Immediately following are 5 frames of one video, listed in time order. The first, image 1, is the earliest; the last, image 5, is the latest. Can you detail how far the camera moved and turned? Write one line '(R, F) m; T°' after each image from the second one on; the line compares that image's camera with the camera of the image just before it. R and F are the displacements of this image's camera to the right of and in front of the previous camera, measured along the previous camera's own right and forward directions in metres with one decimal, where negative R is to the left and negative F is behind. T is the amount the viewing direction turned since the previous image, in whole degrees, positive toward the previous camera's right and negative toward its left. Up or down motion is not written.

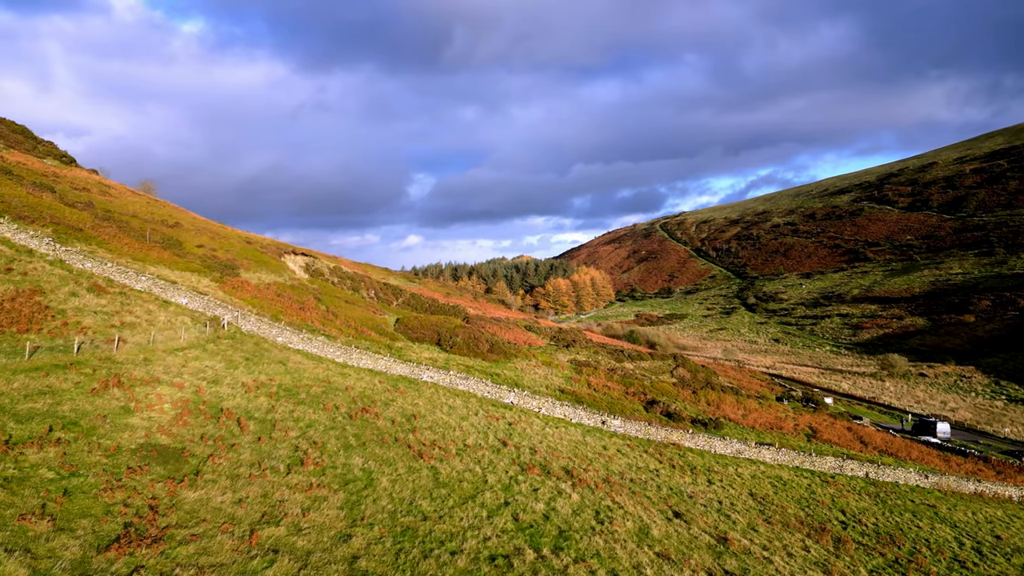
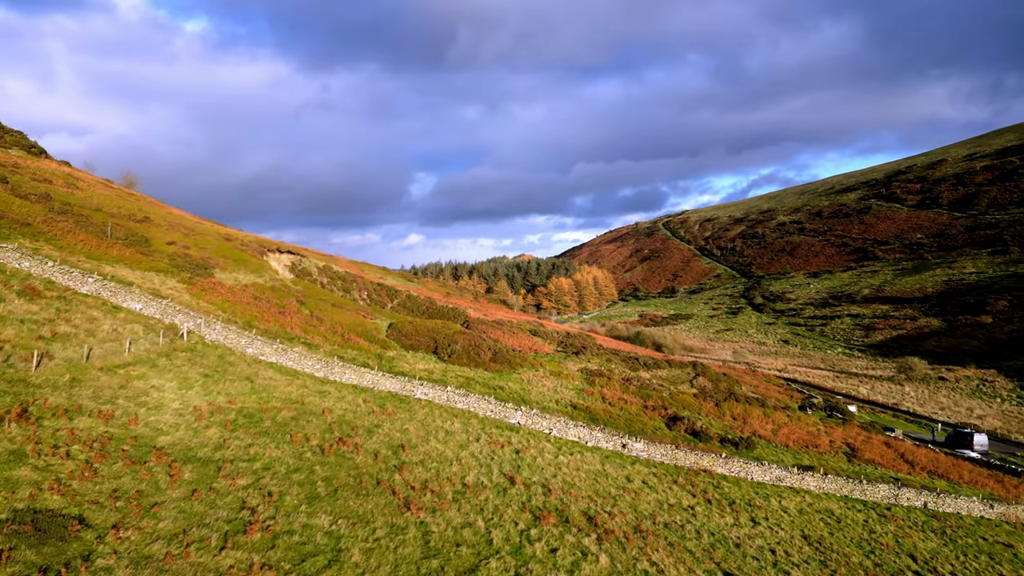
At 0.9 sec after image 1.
(-0.4, +4.1) m; 0°
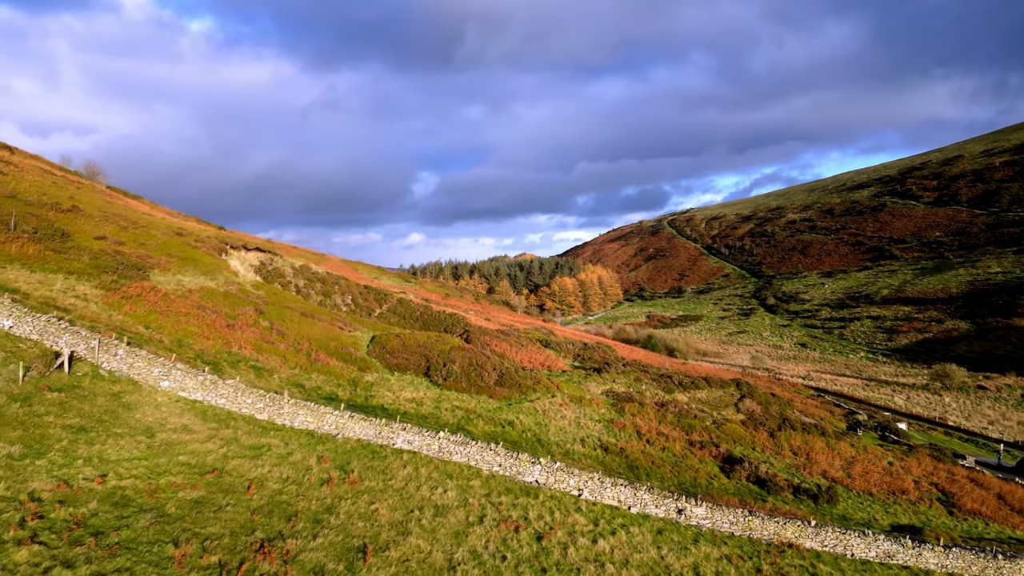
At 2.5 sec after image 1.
(-0.7, +7.1) m; 0°
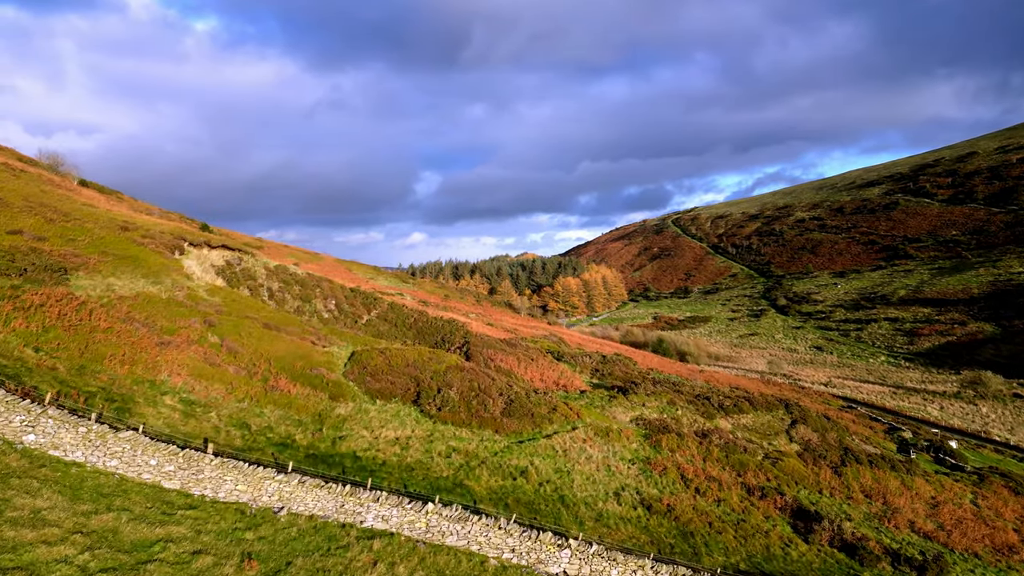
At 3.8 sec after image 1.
(-0.5, +5.6) m; 0°
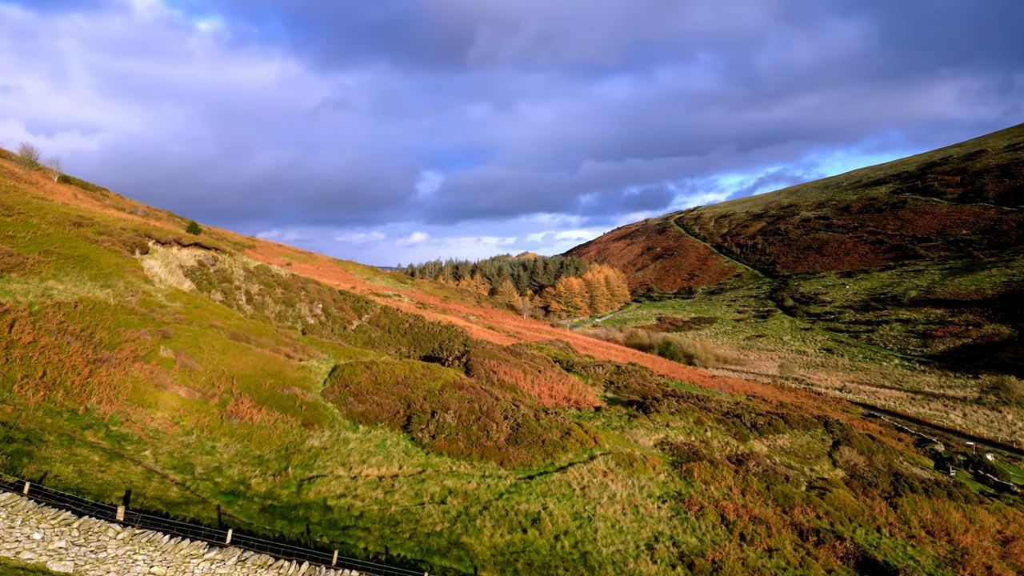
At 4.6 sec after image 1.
(-0.3, +3.4) m; 0°
